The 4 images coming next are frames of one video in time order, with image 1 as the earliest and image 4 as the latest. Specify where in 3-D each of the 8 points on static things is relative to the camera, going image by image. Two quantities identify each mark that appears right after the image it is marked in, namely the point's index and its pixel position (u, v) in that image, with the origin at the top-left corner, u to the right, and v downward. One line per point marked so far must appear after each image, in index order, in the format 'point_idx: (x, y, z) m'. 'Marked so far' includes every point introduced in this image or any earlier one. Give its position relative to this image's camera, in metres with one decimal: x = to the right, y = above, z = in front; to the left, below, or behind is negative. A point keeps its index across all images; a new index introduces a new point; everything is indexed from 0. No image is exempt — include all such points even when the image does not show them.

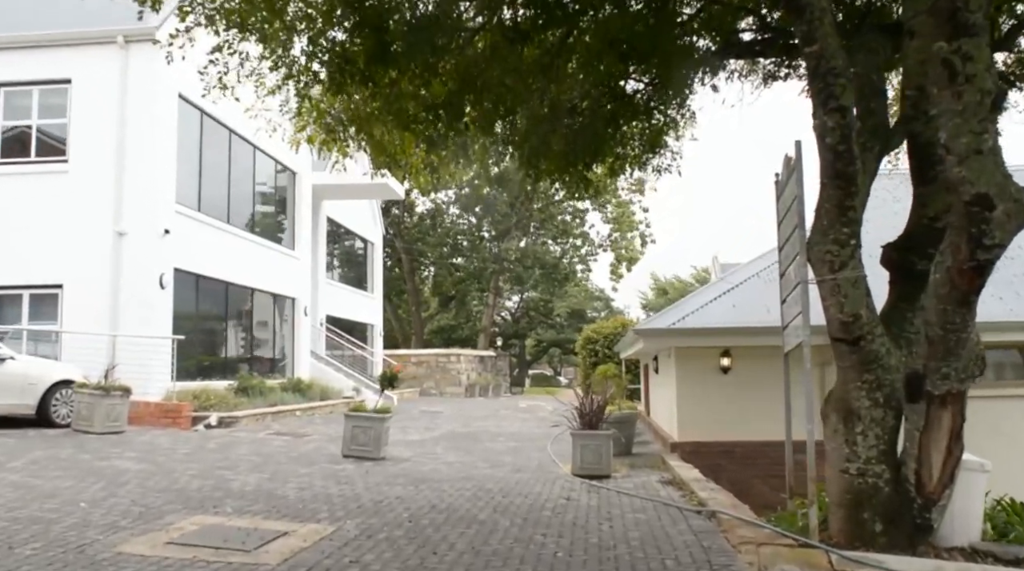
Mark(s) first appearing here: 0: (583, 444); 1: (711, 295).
0: (+0.9, -2.0, +10.1) m
1: (+3.1, -0.1, +12.7) m
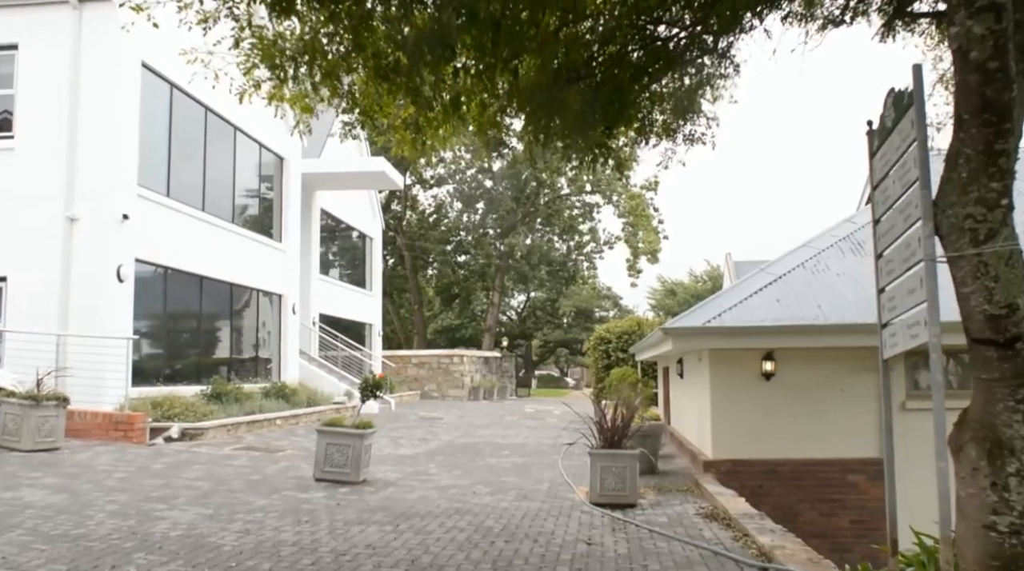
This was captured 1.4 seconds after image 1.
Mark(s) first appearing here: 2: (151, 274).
0: (+0.9, -1.8, +8.3) m
1: (+3.2, 0.0, +10.9) m
2: (-5.7, +0.2, +13.2) m
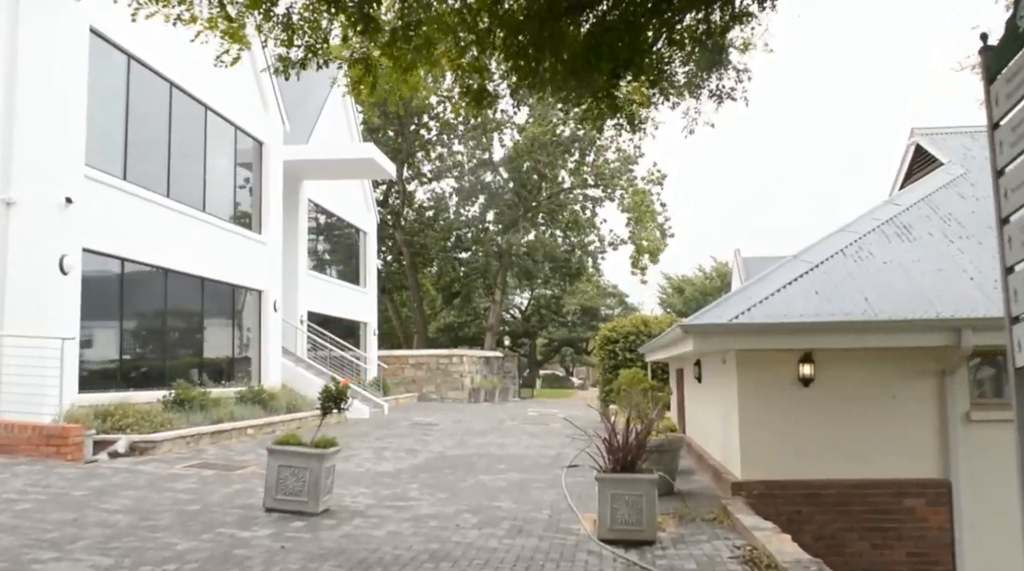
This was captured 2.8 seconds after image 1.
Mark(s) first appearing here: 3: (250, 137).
0: (+0.9, -1.7, +6.8) m
1: (+3.1, +0.1, +9.4) m
2: (-5.7, +0.2, +11.8) m
3: (-5.4, +3.1, +17.0) m
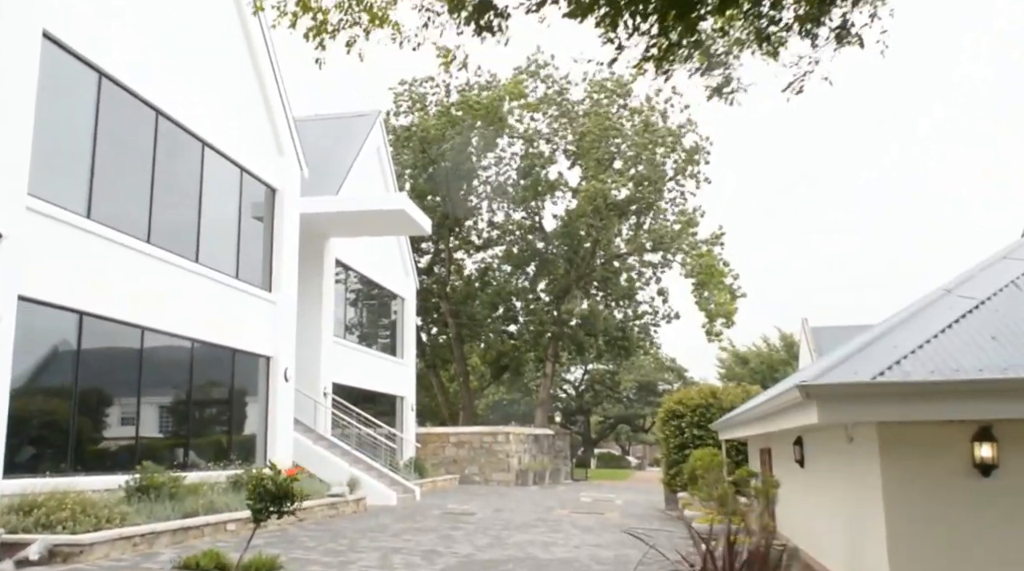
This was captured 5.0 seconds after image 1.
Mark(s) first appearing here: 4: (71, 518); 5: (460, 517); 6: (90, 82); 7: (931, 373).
0: (+1.0, -1.9, +4.1) m
1: (+3.4, -0.3, +6.7) m
2: (-5.2, -0.4, +9.6) m
3: (-4.6, +1.9, +15.0) m
4: (-4.5, -2.4, +8.3) m
5: (-1.0, -4.3, +15.3) m
6: (-5.2, +2.6, +10.2) m
7: (+2.9, -0.6, +5.7) m
